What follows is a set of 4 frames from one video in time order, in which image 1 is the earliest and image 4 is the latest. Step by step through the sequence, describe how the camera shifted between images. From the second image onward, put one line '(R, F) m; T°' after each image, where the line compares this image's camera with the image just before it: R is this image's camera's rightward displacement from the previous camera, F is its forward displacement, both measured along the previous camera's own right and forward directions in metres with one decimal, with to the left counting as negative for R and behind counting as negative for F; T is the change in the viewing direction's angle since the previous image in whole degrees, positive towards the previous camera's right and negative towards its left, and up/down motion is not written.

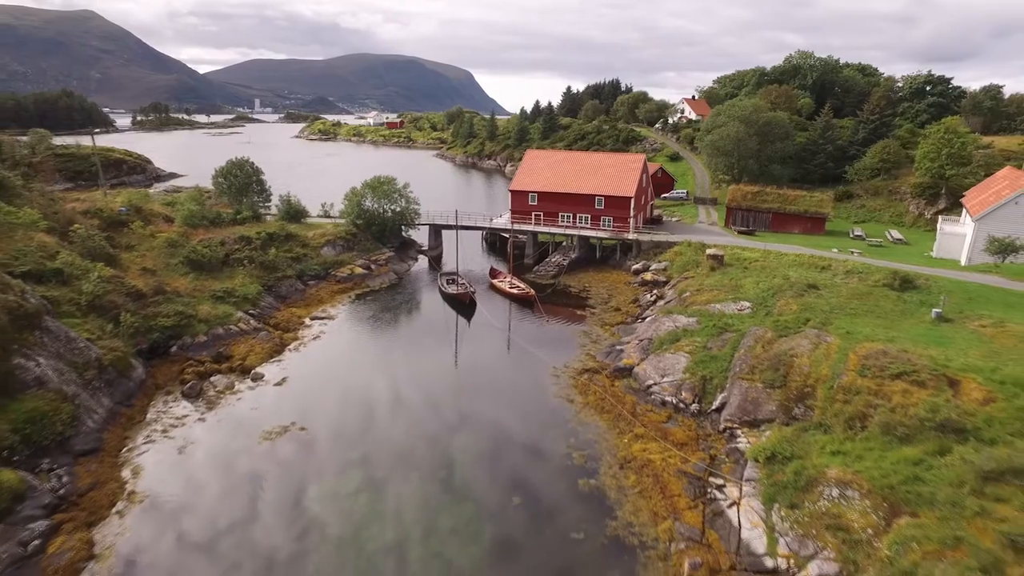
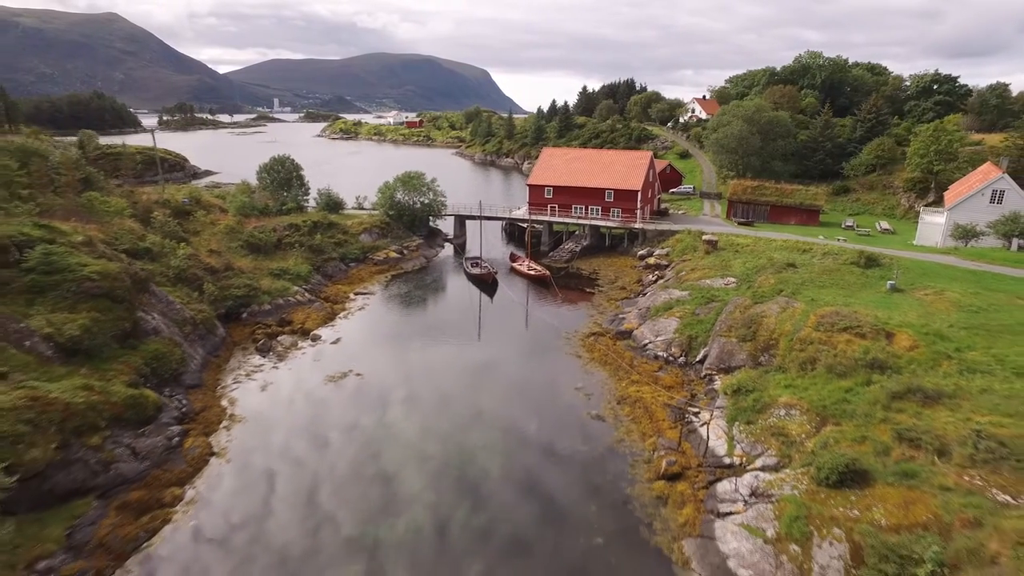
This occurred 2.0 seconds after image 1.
(-0.2, -4.9) m; -2°
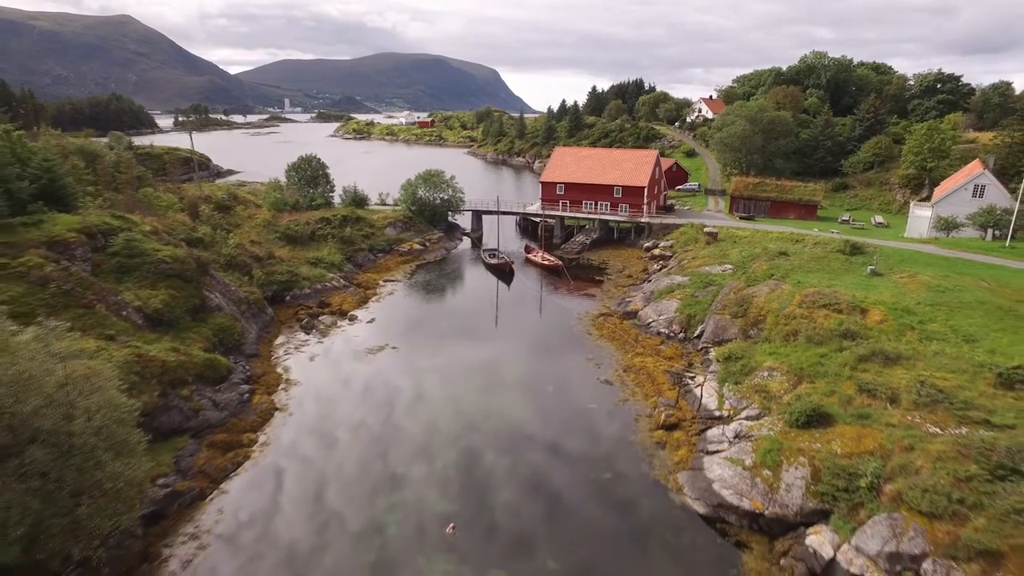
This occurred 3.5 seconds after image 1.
(-0.6, -3.5) m; -1°
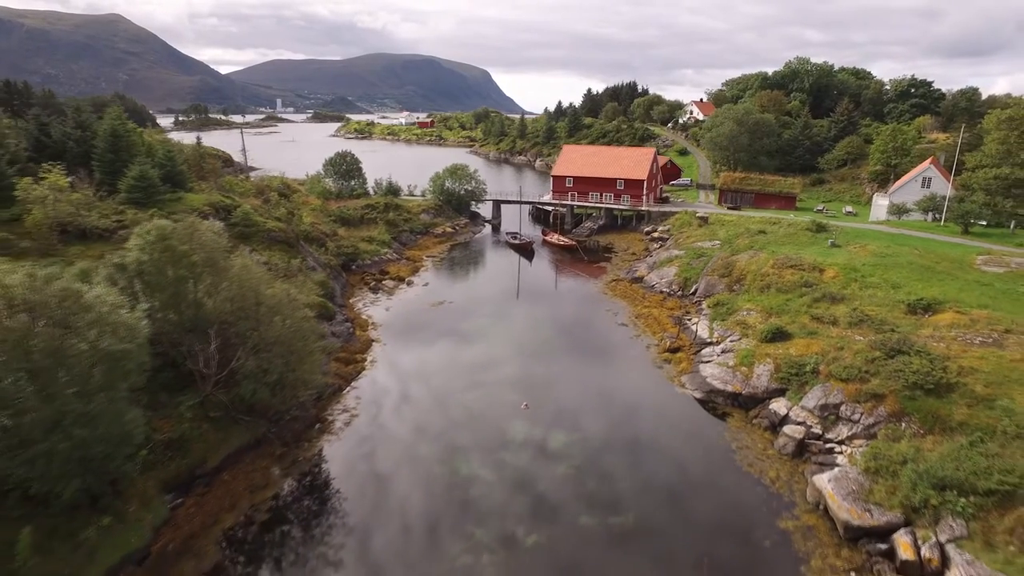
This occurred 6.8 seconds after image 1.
(-3.0, -7.6) m; +1°
